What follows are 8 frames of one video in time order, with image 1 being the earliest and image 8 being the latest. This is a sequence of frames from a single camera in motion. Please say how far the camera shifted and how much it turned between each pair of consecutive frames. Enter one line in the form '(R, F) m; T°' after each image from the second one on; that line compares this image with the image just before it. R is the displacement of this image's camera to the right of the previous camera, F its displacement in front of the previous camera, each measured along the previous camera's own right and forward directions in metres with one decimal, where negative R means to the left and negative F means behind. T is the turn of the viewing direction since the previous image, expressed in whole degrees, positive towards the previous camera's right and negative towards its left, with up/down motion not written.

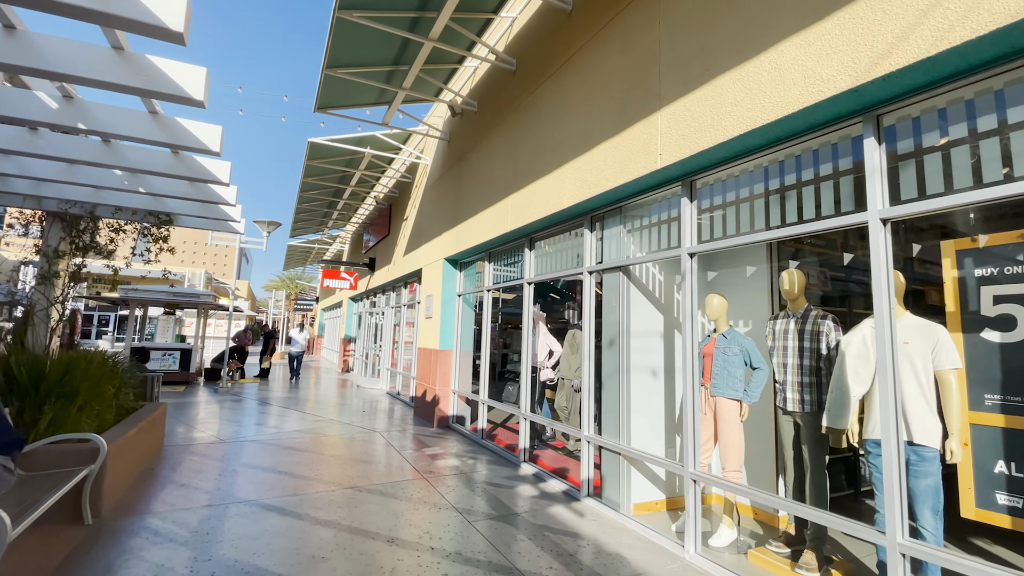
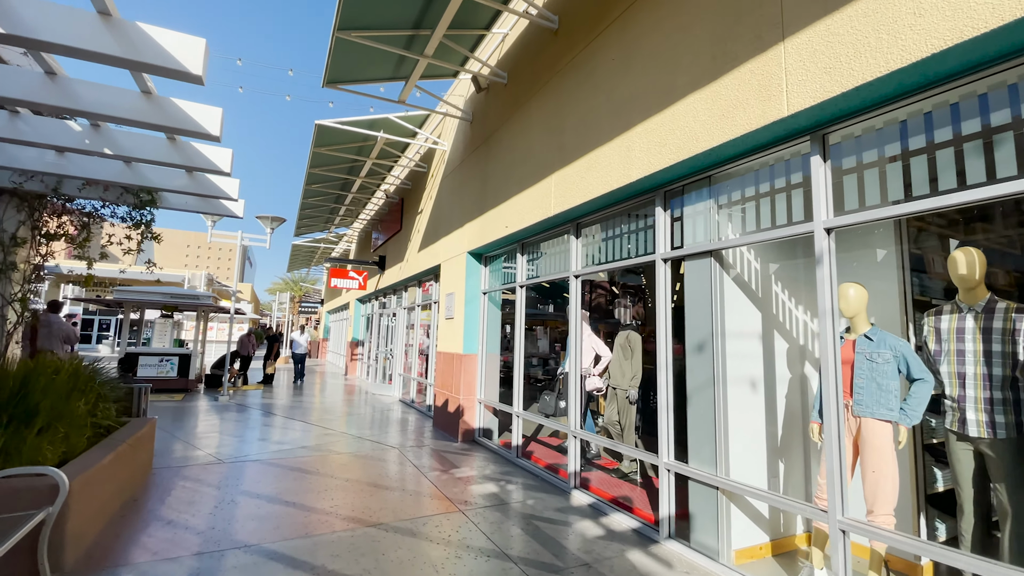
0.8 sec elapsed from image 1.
(-0.5, +0.9) m; 0°
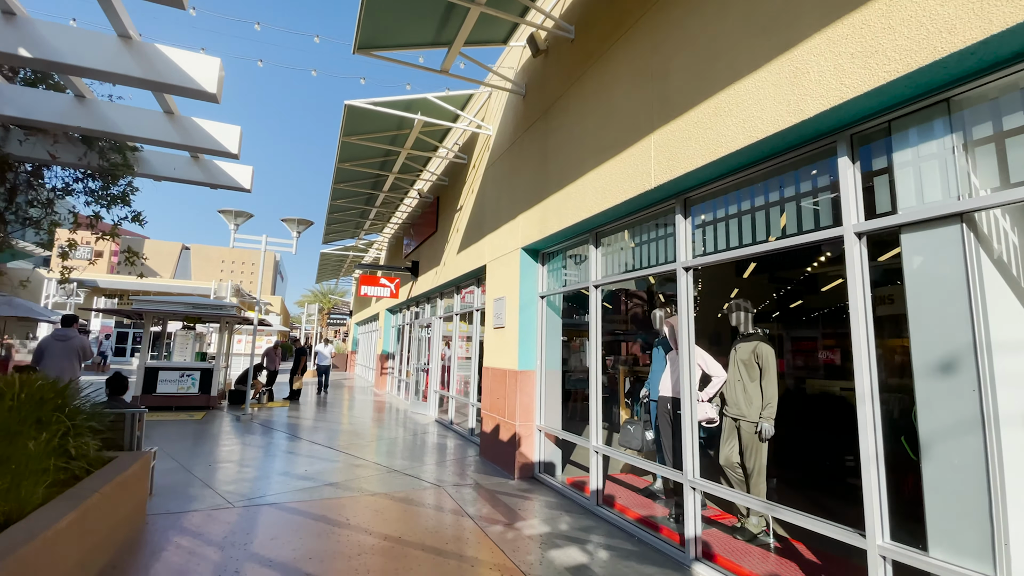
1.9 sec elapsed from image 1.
(-0.5, +1.2) m; -3°
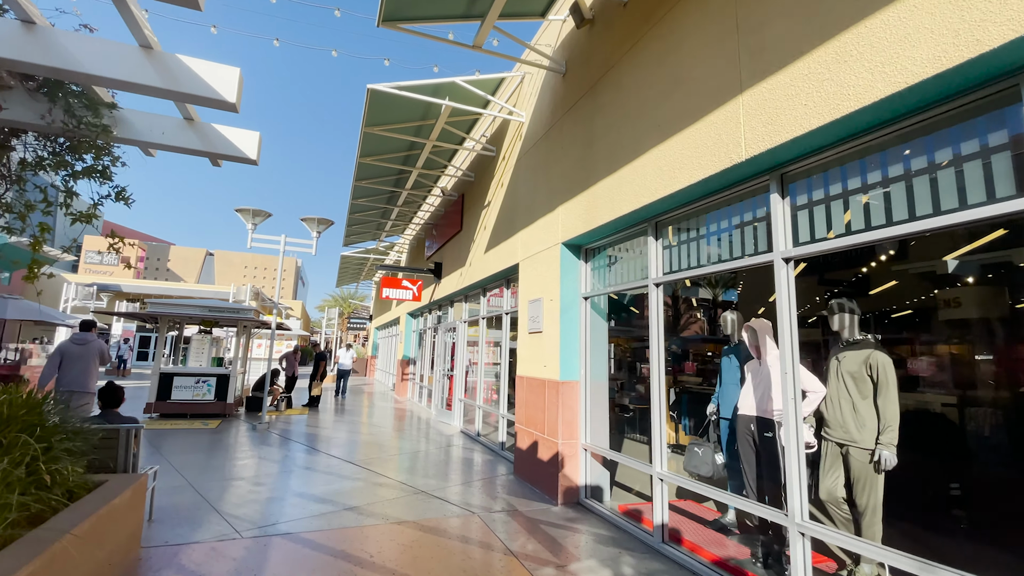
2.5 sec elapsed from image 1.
(-0.3, +0.7) m; -2°
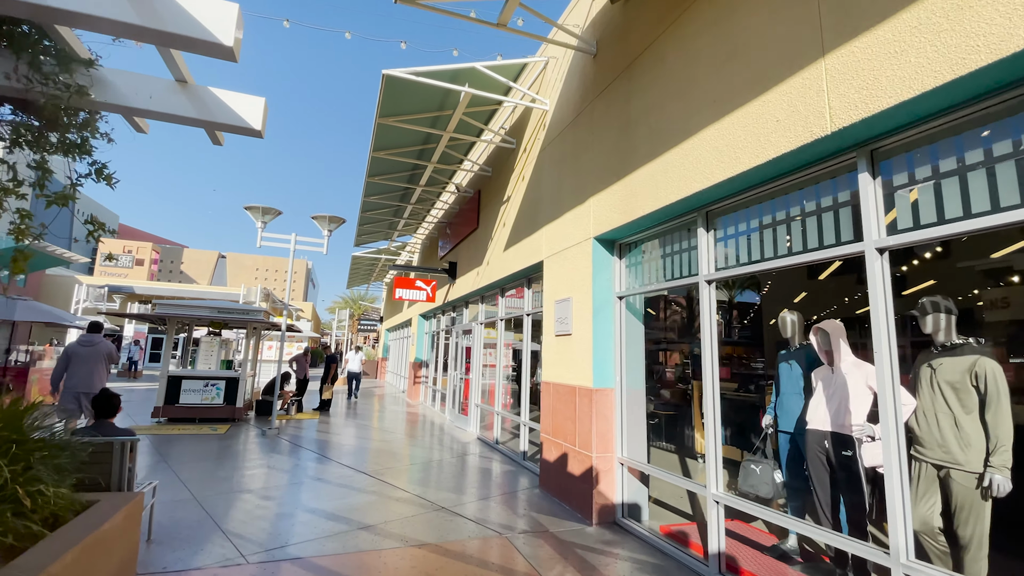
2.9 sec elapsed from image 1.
(-0.2, +0.4) m; -1°
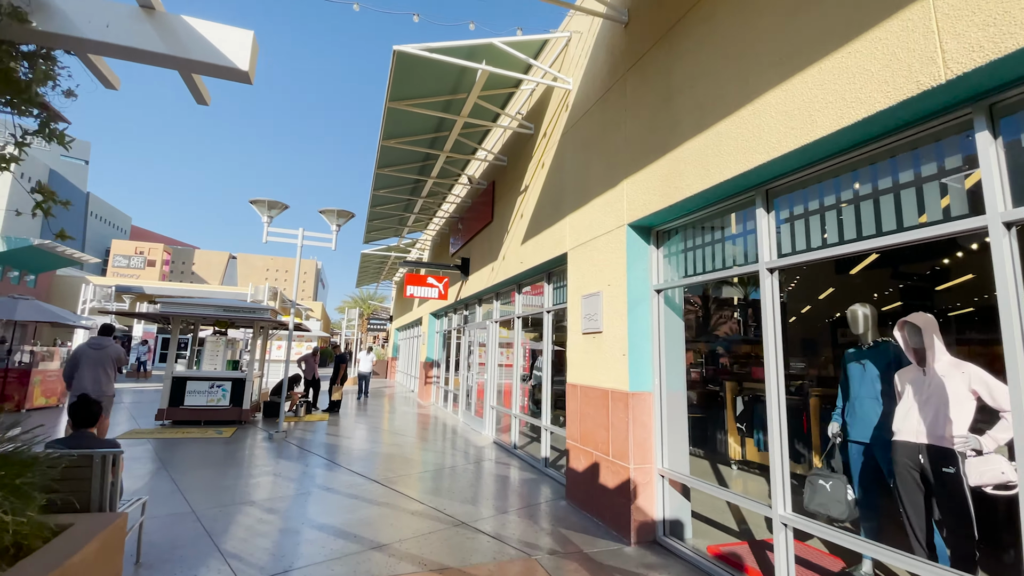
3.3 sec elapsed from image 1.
(-0.2, +0.5) m; -1°
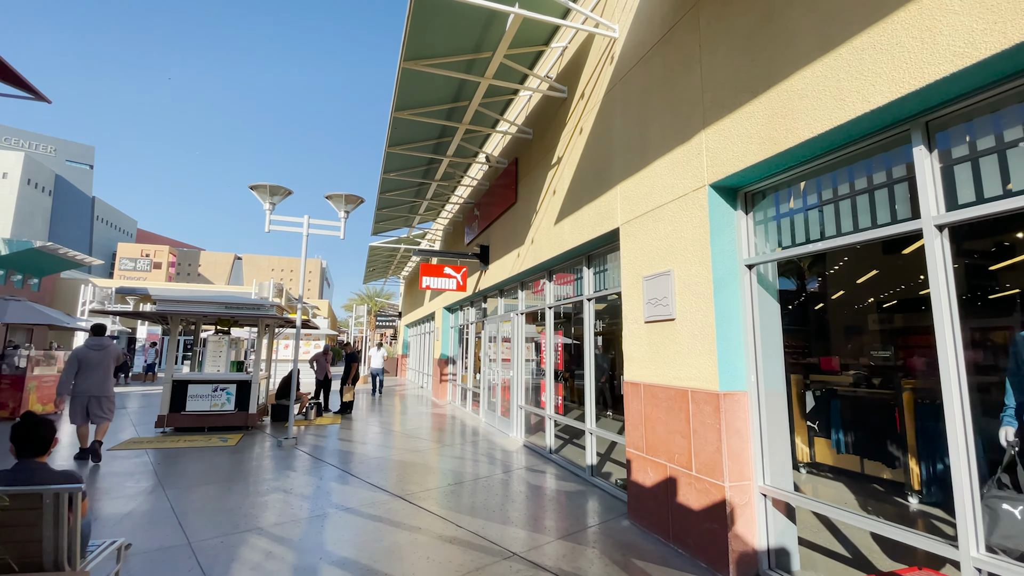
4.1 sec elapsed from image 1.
(-0.4, +0.8) m; -1°
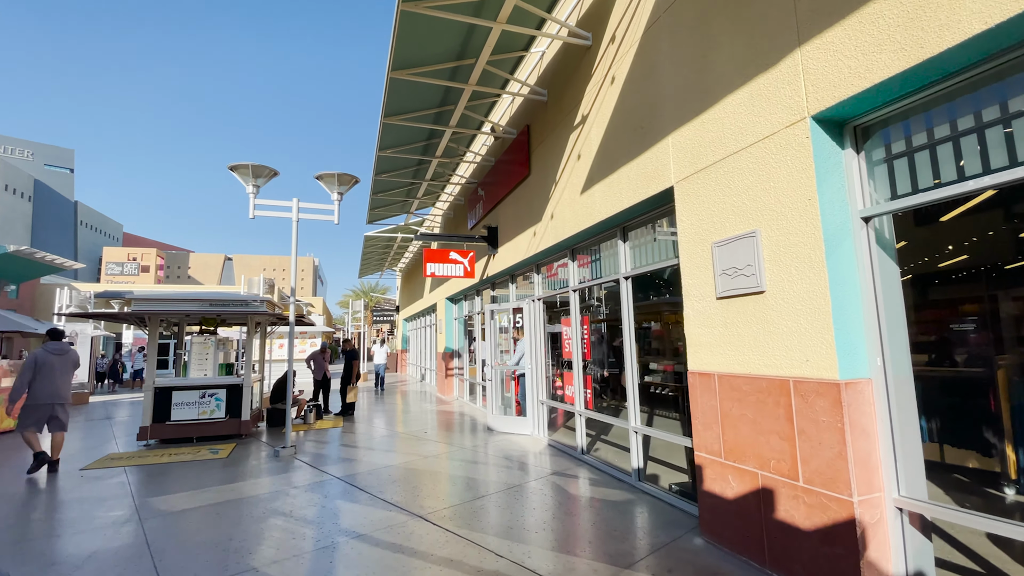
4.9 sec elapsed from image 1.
(-0.4, +0.8) m; +1°
